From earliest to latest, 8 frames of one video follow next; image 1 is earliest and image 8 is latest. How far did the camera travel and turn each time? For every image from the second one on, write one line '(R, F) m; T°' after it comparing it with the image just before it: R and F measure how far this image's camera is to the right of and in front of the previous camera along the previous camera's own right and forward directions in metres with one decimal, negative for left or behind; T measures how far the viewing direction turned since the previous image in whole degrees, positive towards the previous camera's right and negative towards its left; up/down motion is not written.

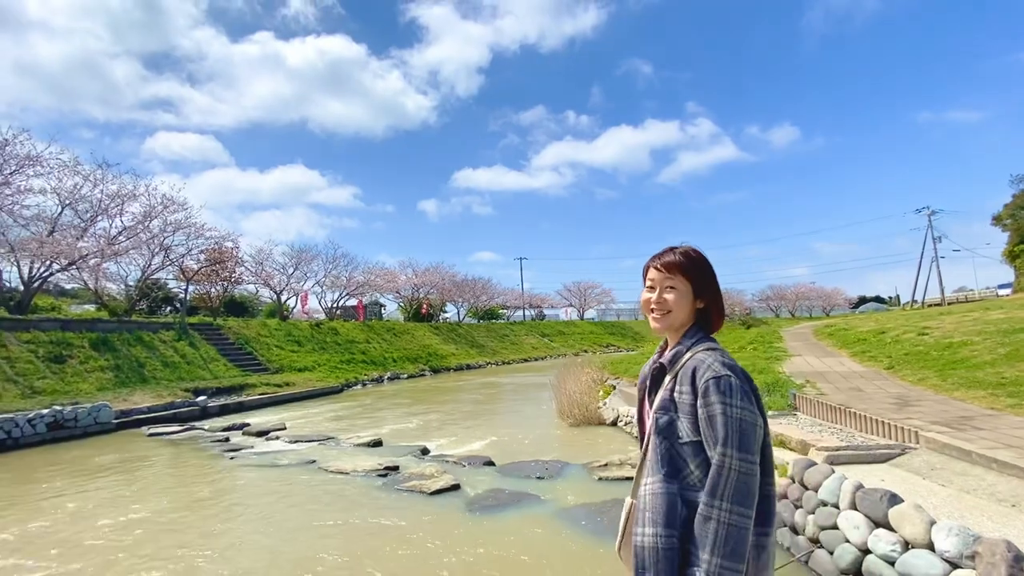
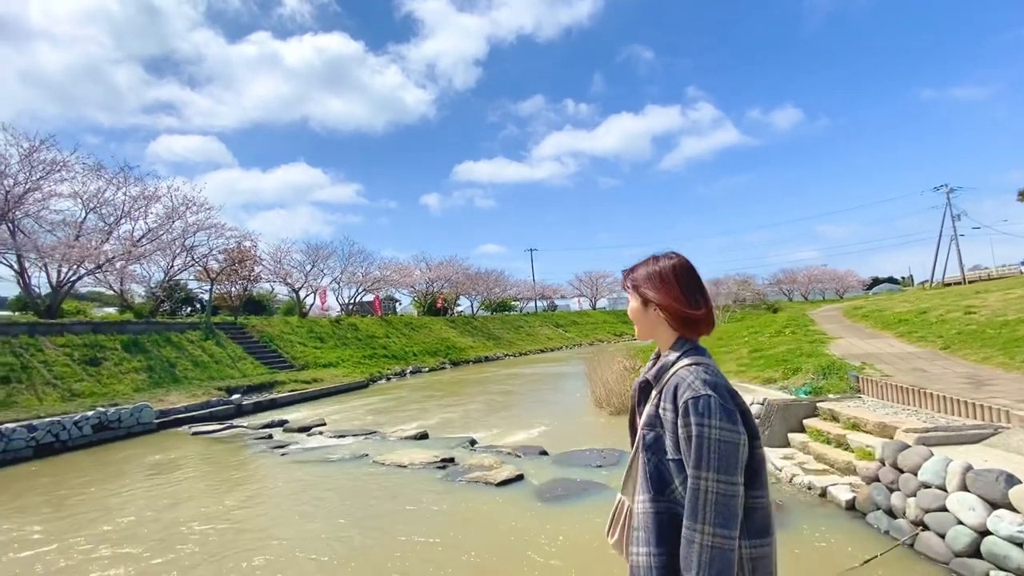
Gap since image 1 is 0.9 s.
(-0.5, 0.0) m; -1°
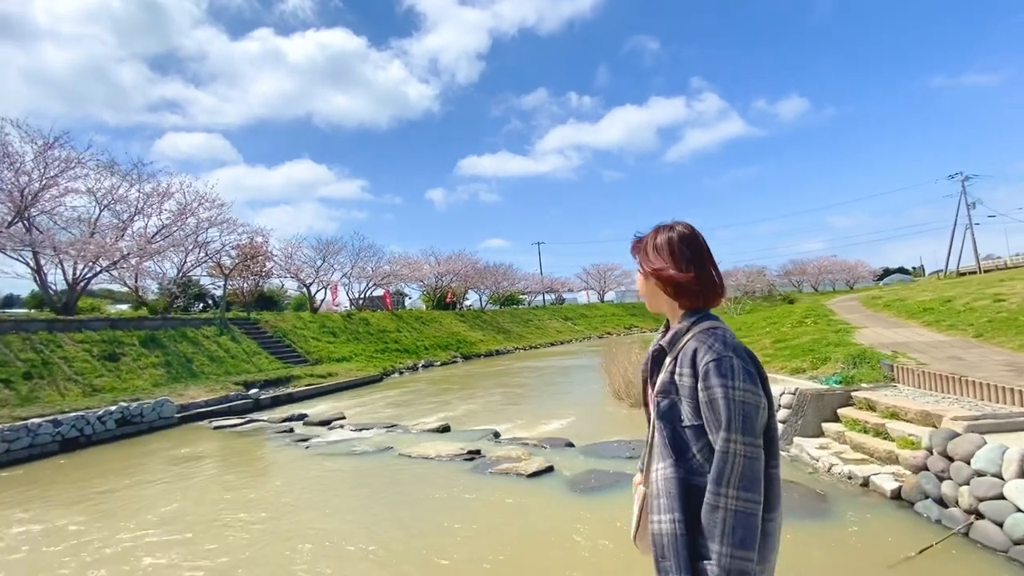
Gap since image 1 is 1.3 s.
(-0.2, 0.0) m; -1°
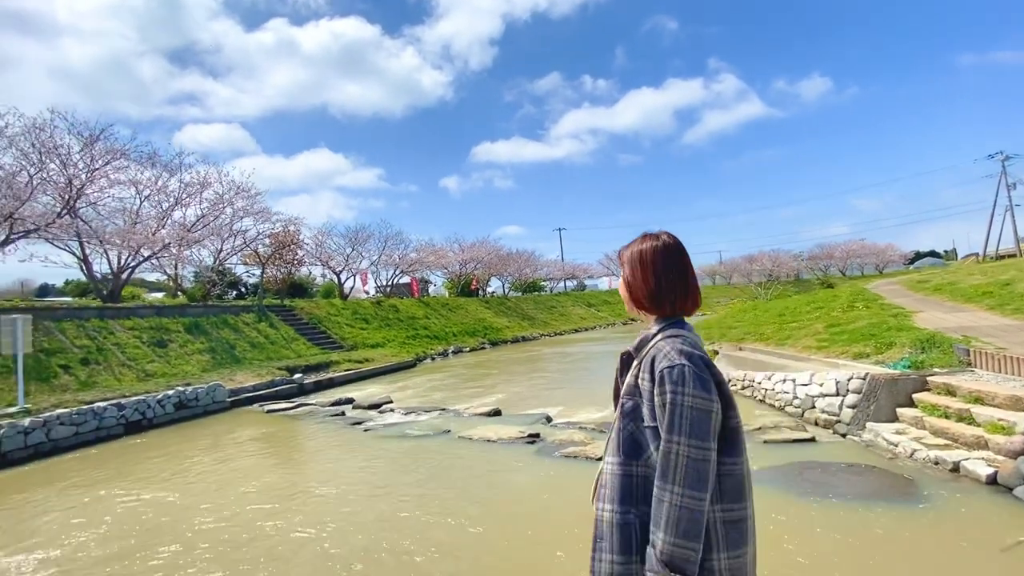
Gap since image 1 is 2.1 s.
(-0.5, 0.0) m; -2°
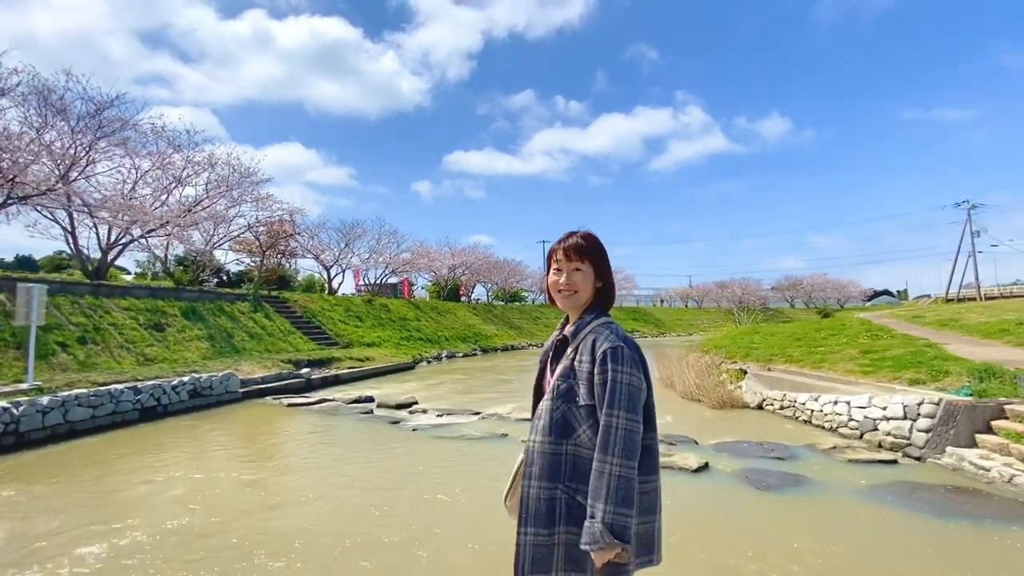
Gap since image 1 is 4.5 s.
(-1.3, +0.1) m; +4°
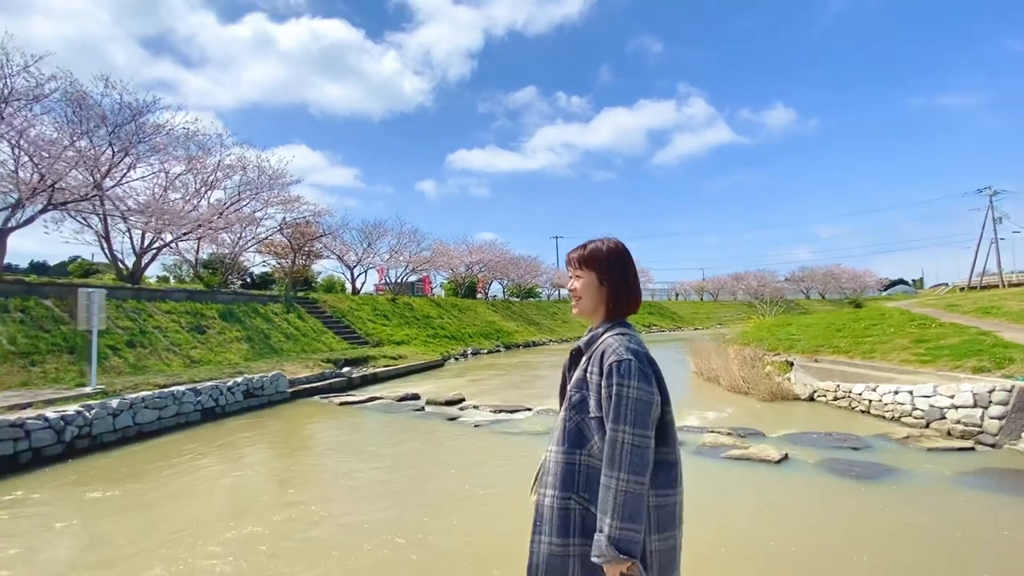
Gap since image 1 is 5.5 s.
(-0.7, -0.1) m; -1°
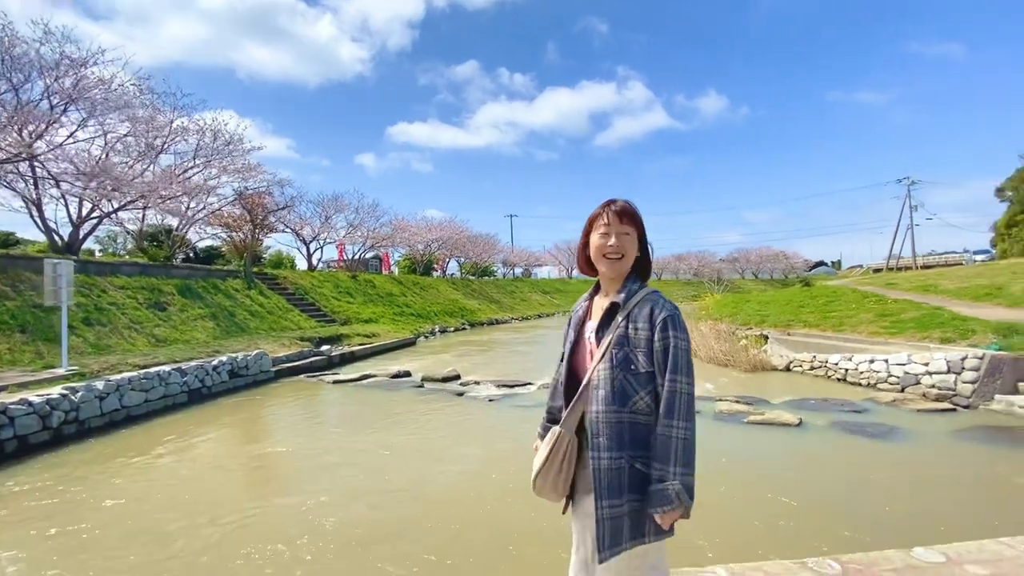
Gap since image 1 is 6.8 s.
(-1.0, -0.1) m; +6°
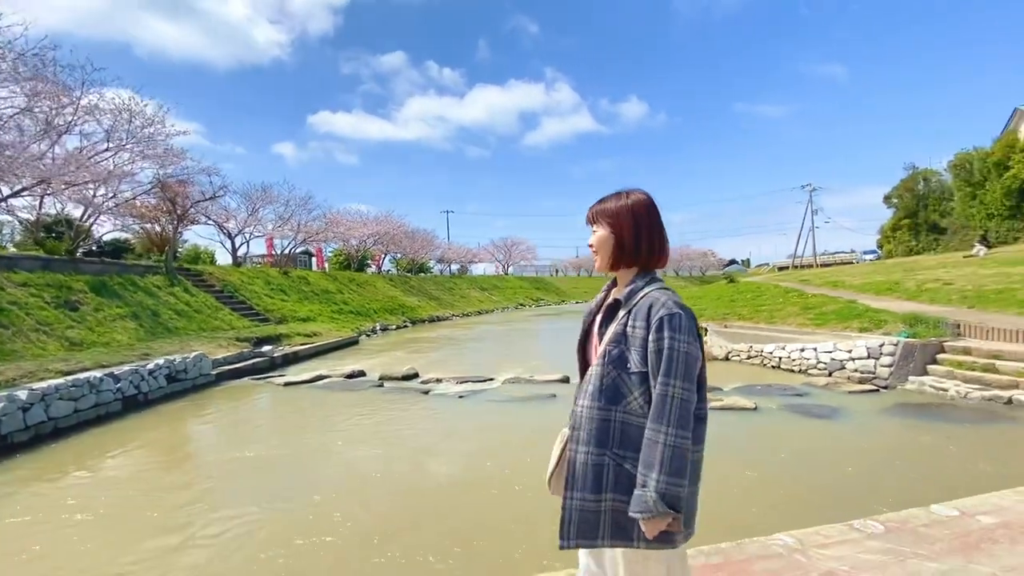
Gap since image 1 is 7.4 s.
(-0.6, -0.2) m; +7°
